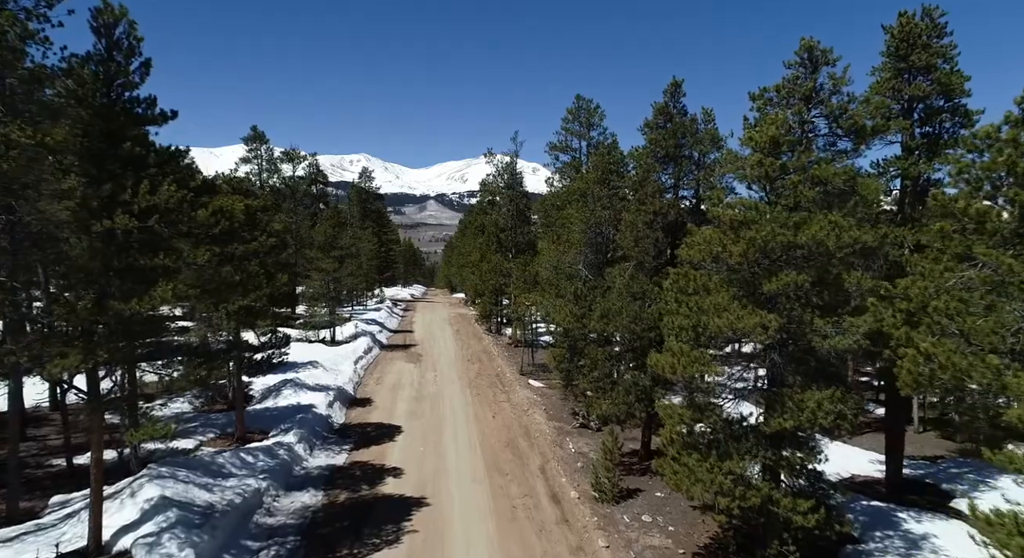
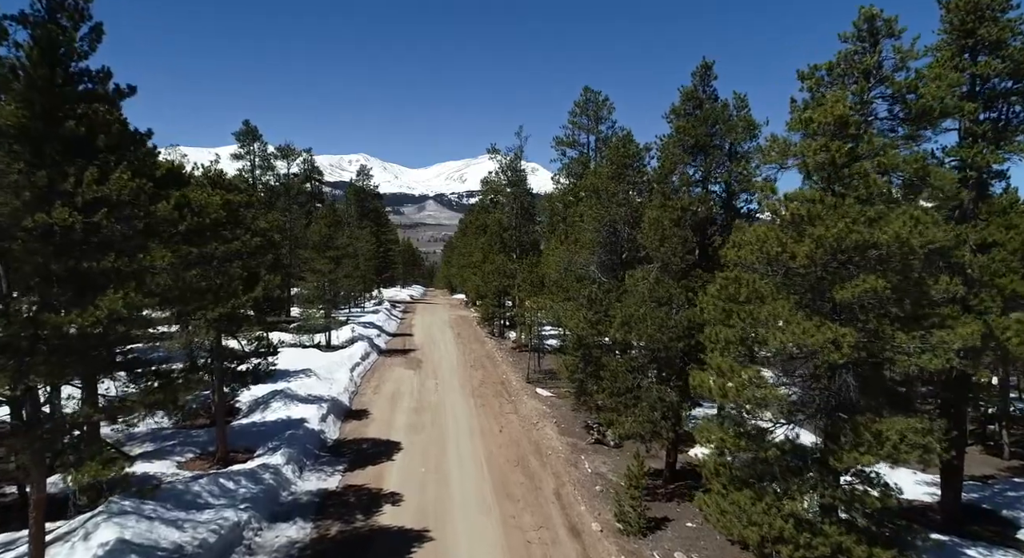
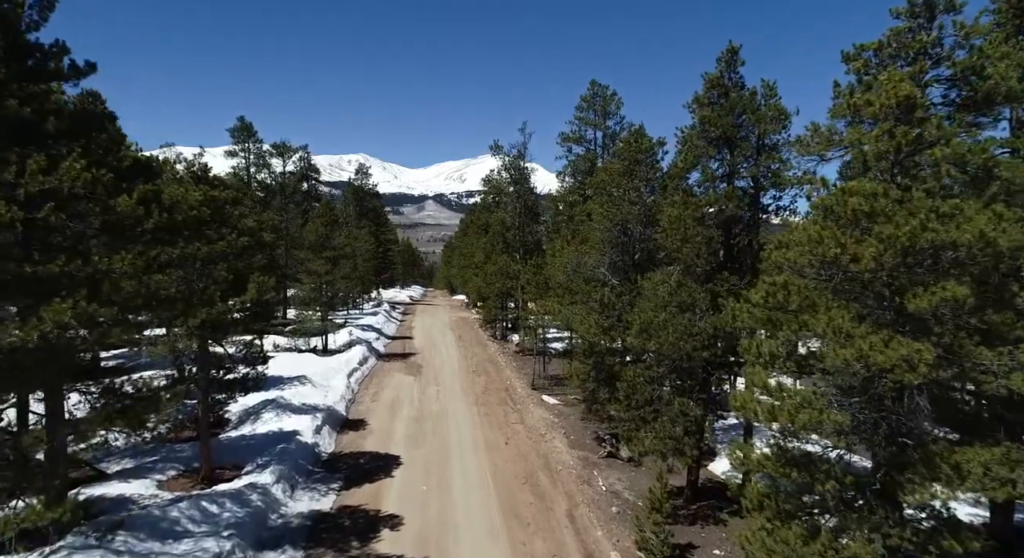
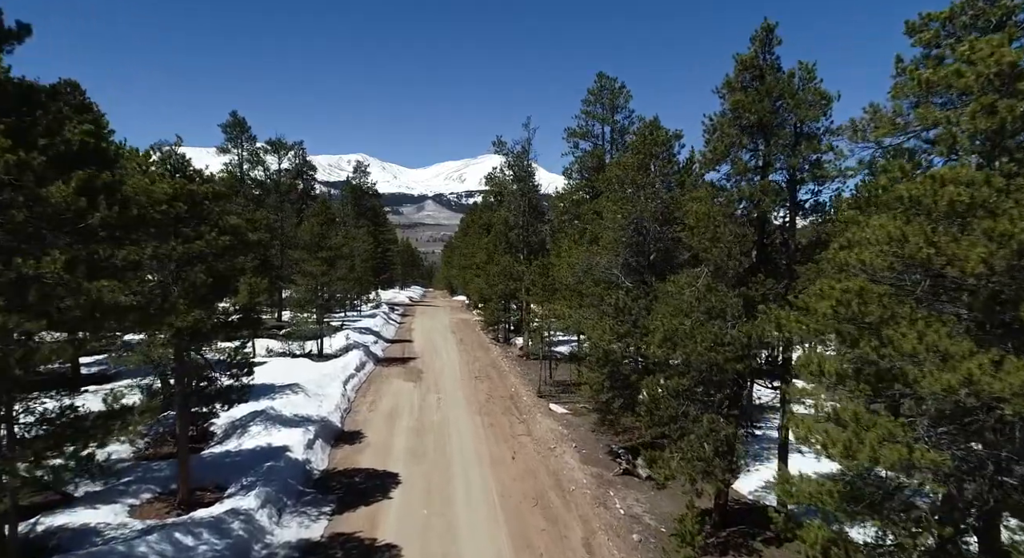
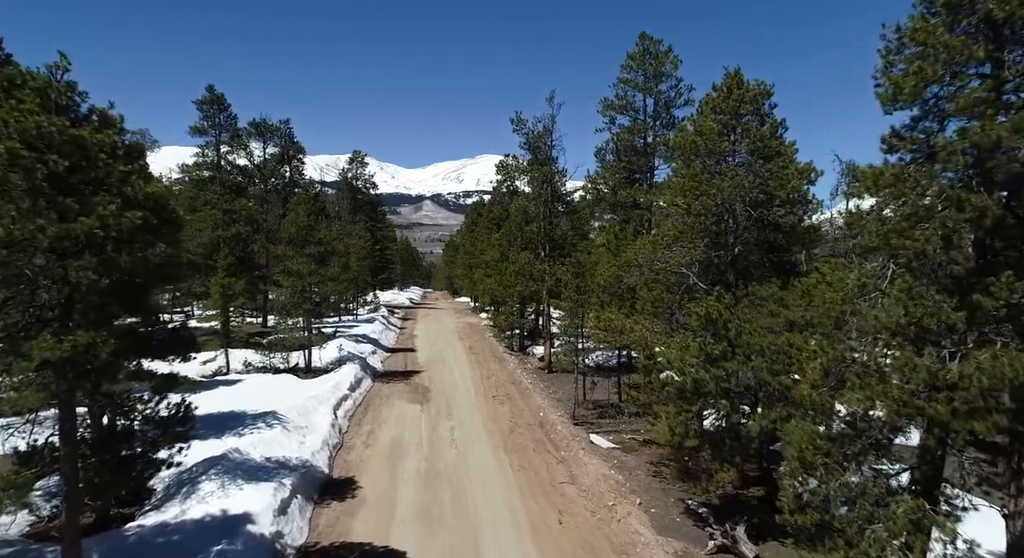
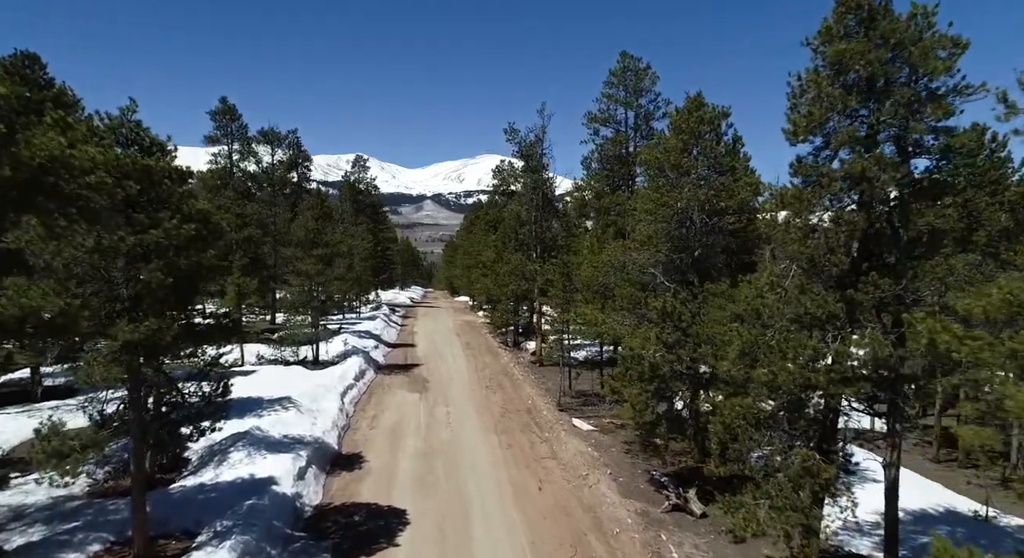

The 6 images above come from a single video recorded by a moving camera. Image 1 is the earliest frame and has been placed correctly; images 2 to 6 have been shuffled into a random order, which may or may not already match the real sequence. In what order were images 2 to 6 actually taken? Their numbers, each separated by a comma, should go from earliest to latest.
2, 3, 4, 6, 5
